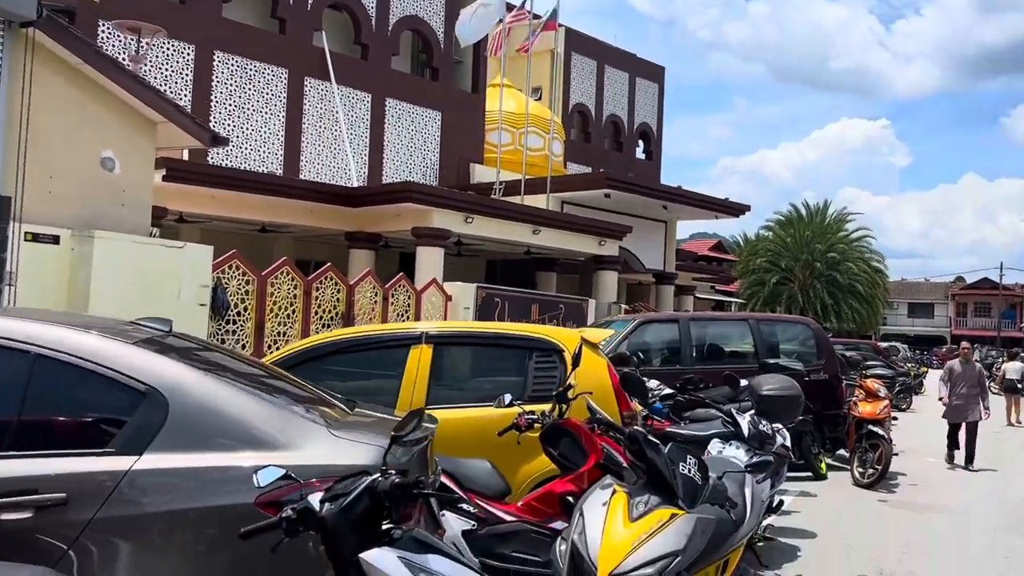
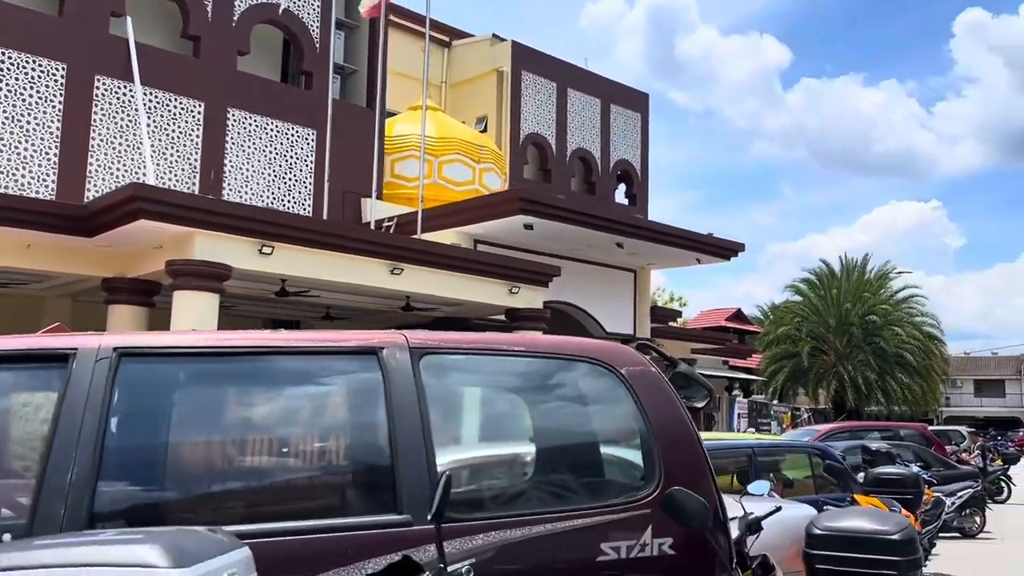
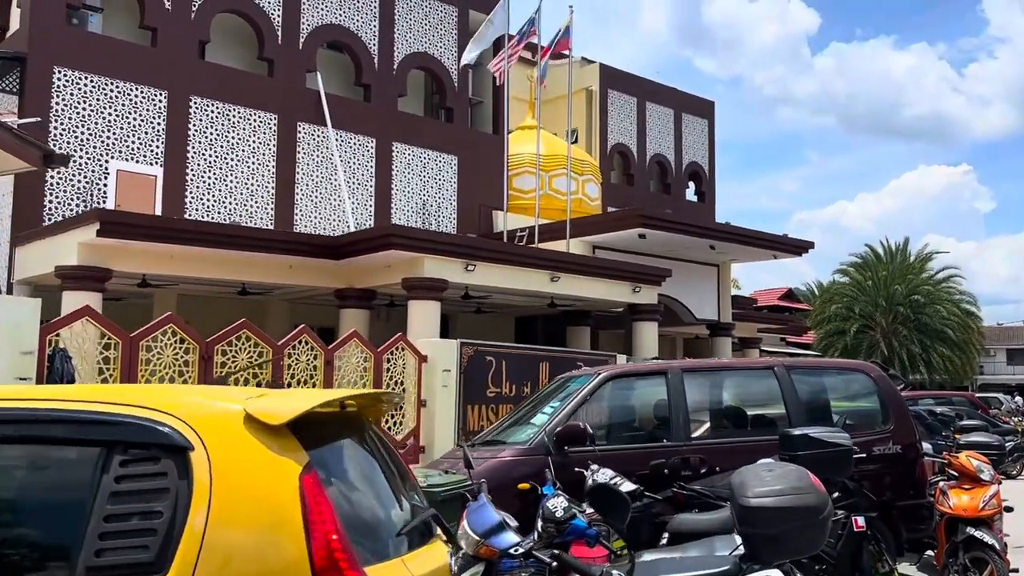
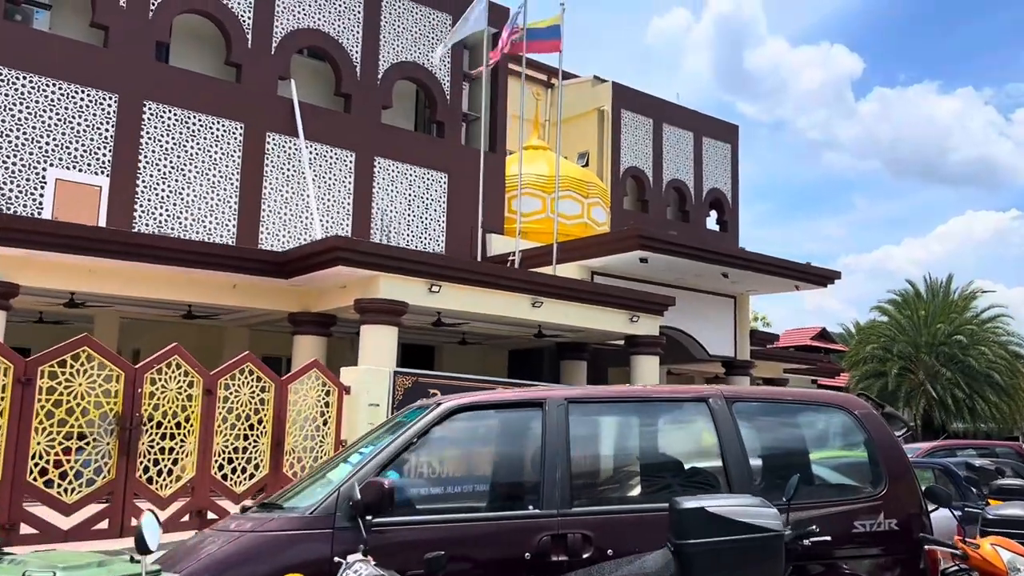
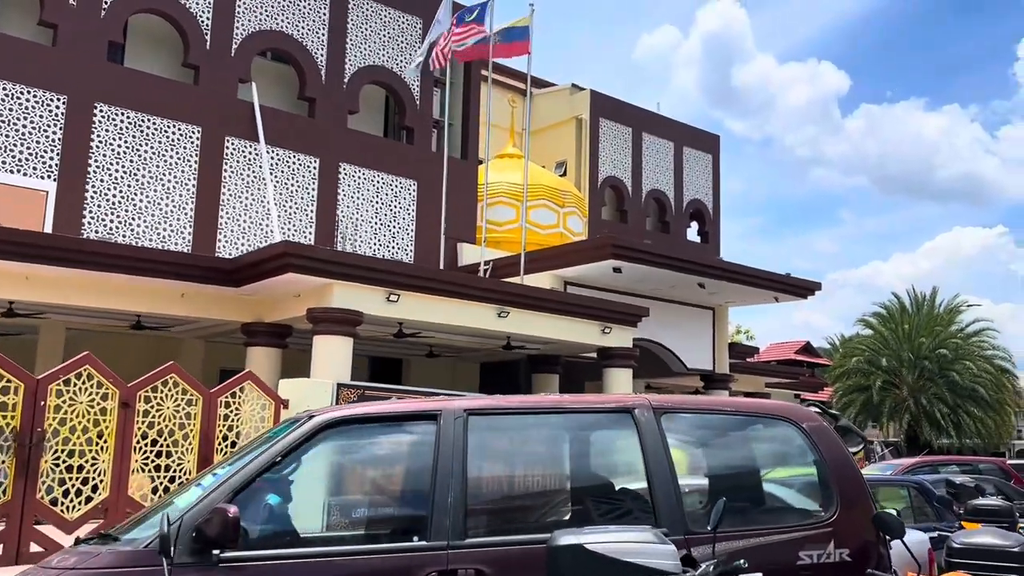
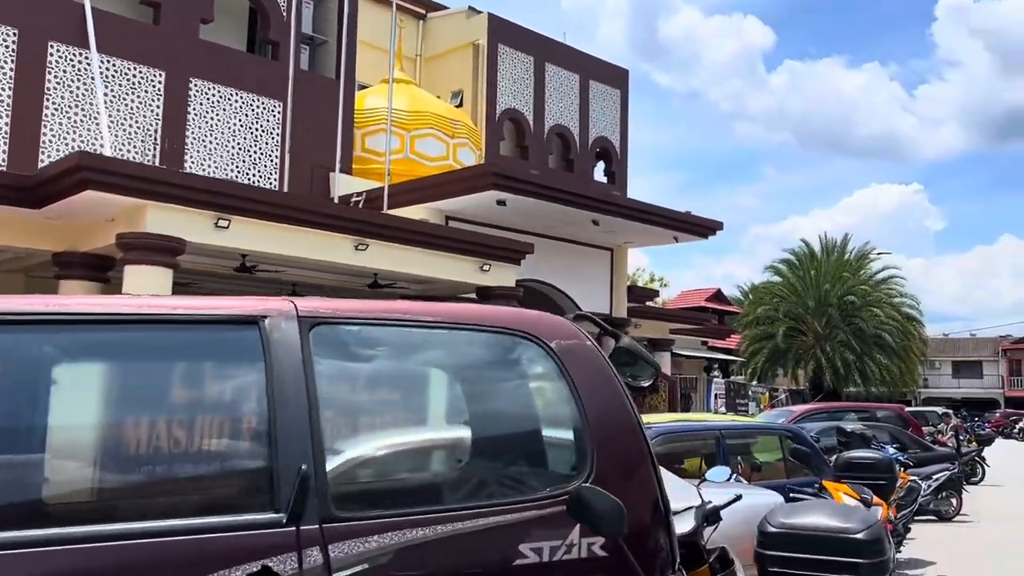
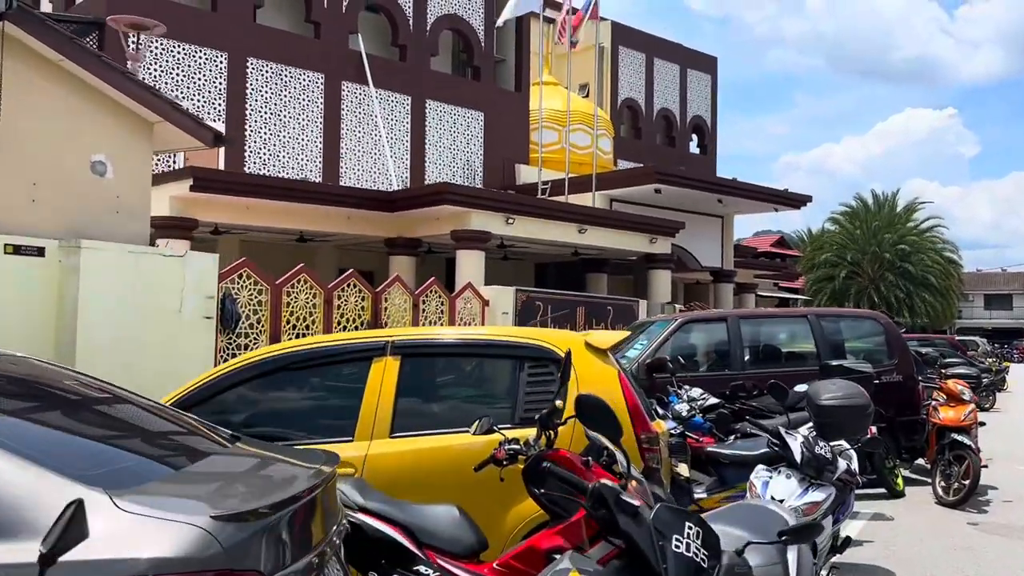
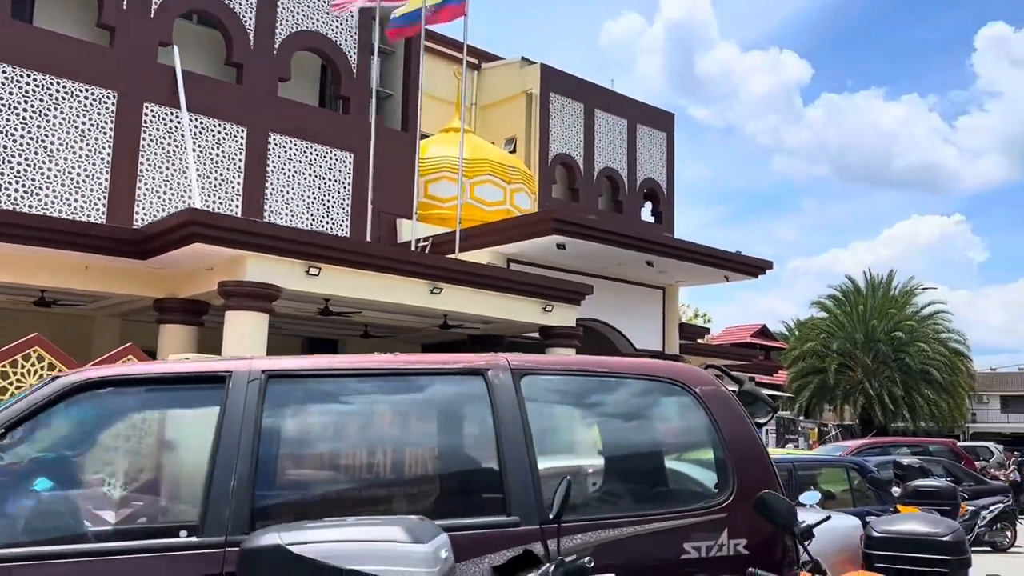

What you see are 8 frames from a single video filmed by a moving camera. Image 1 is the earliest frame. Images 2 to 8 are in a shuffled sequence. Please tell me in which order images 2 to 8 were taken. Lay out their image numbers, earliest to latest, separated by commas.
7, 3, 4, 5, 8, 2, 6
